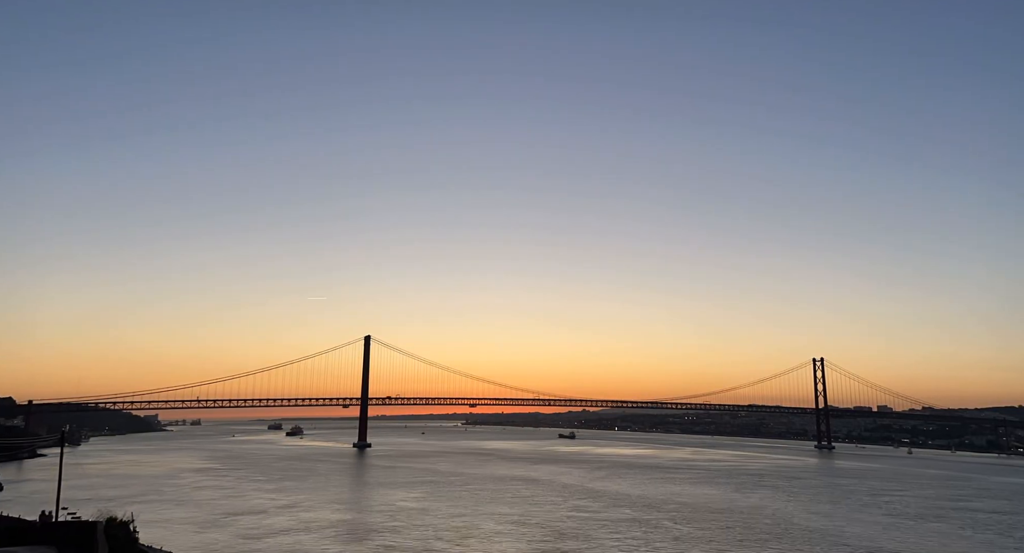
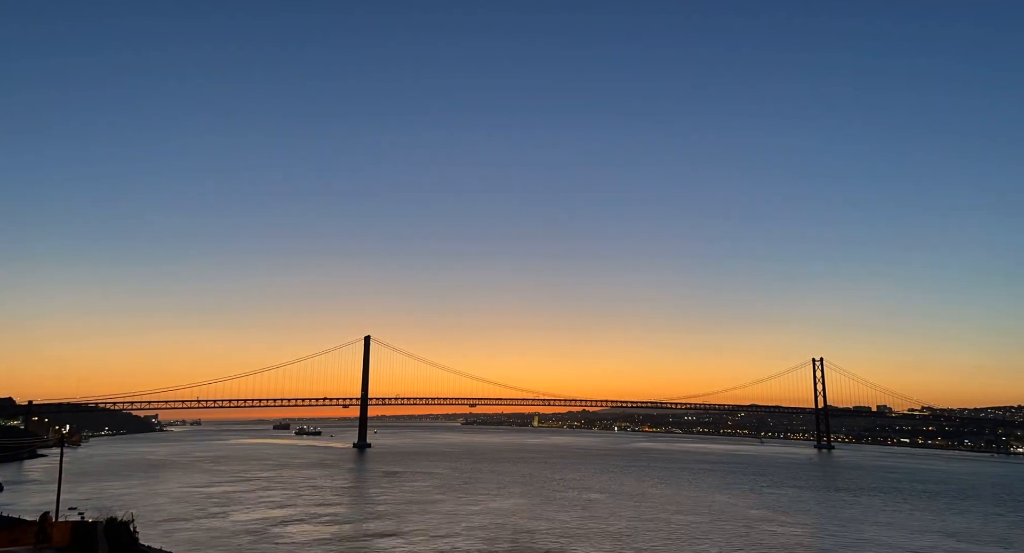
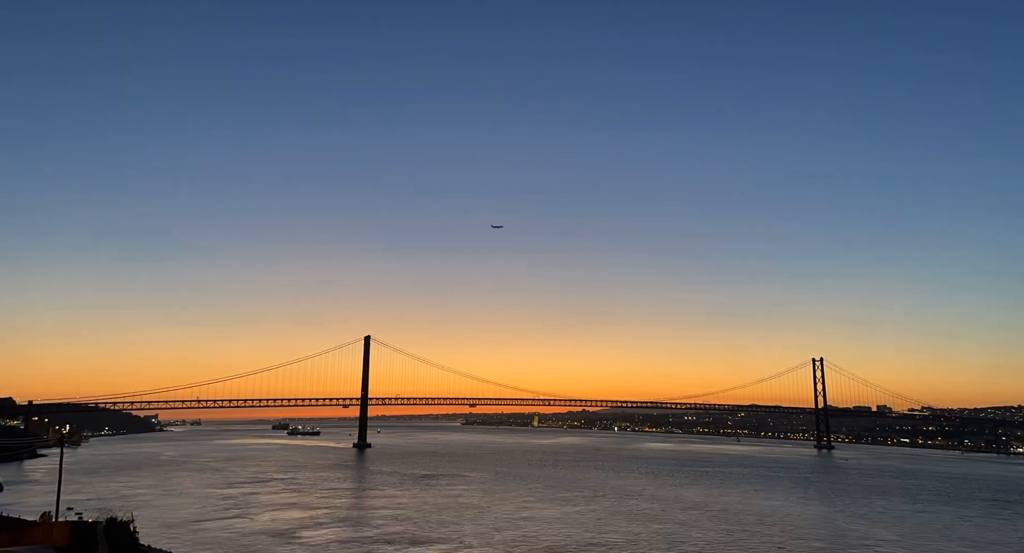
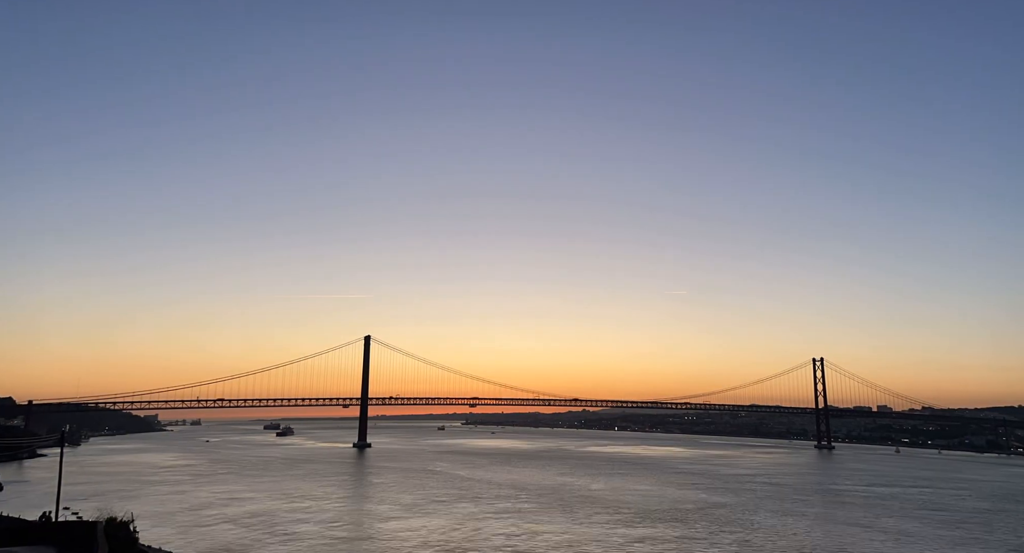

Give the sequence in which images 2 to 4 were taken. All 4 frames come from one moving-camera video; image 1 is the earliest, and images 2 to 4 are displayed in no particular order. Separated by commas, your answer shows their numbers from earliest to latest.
4, 3, 2
